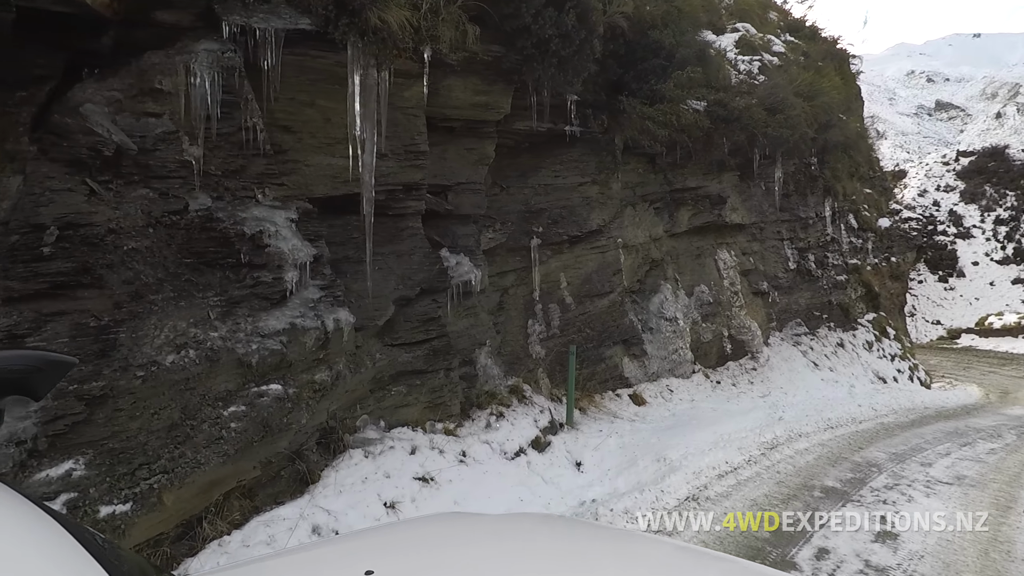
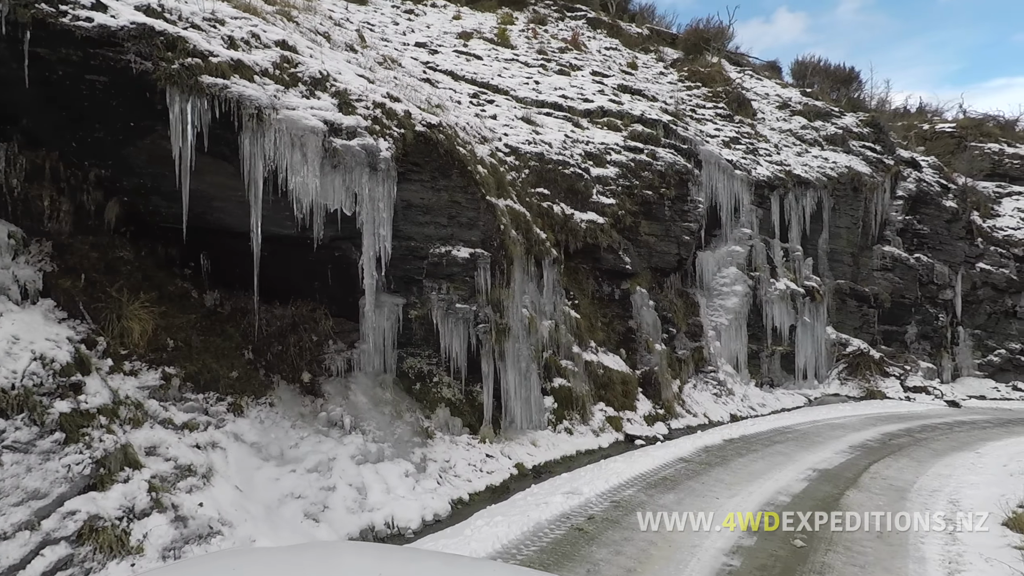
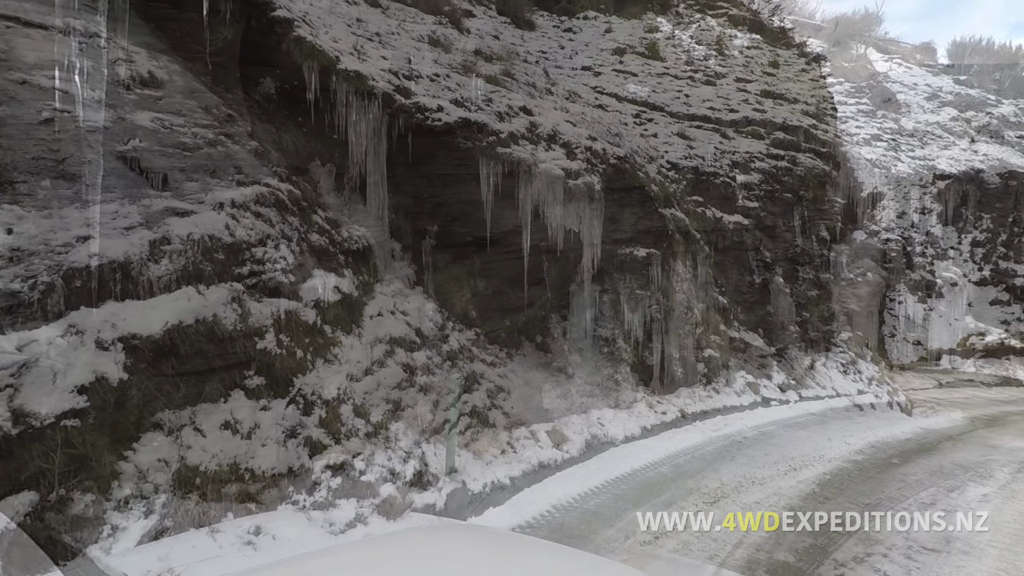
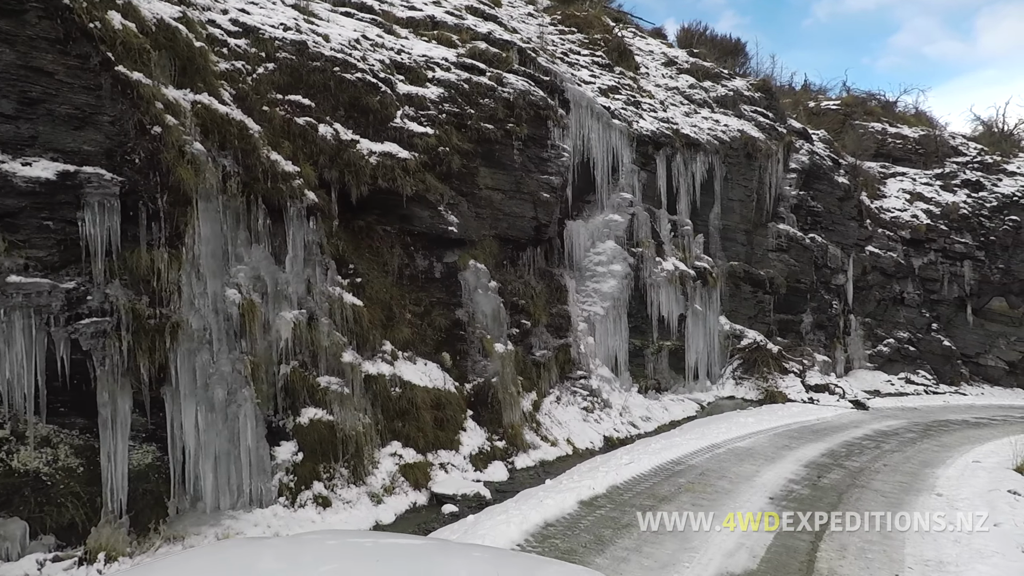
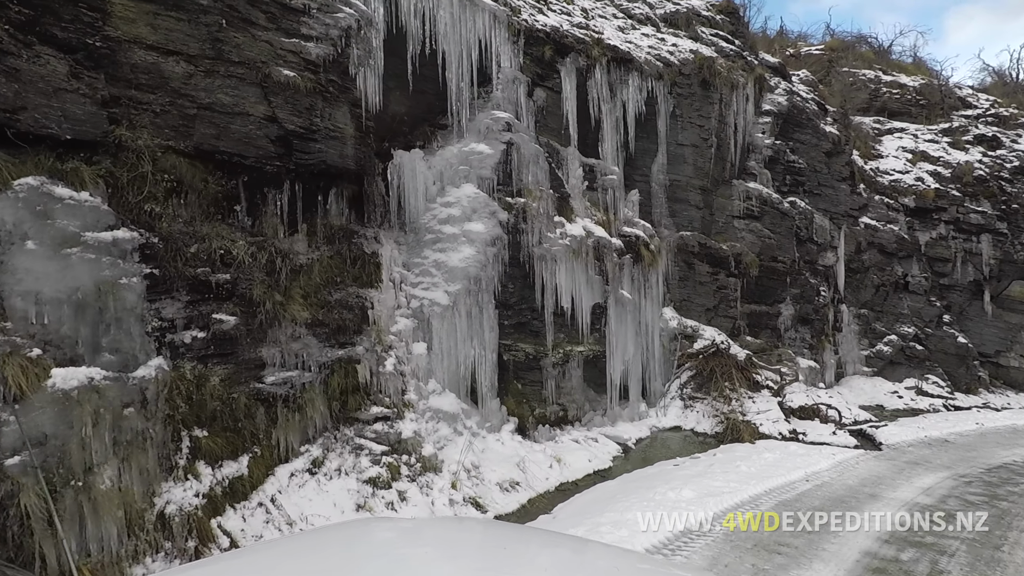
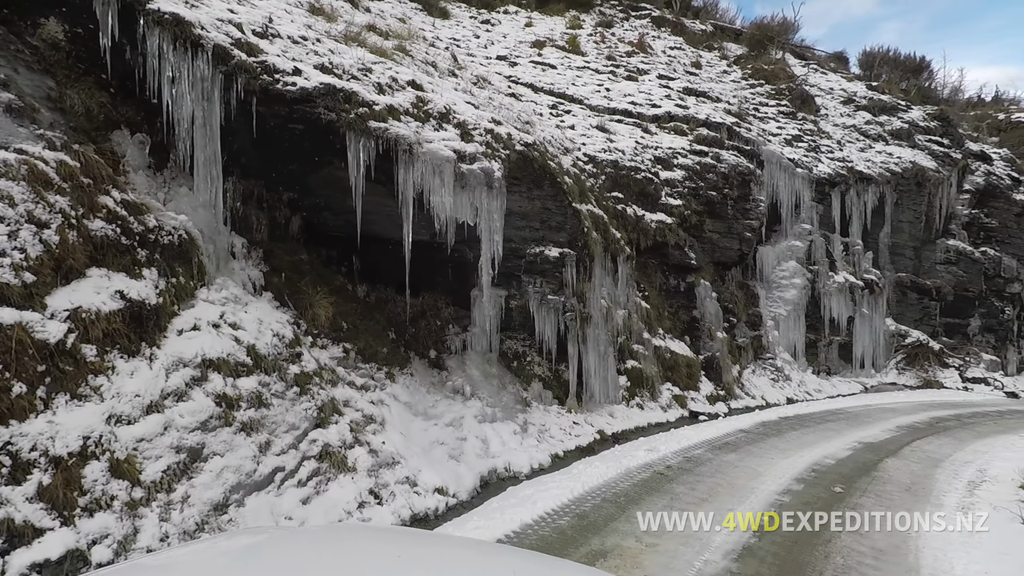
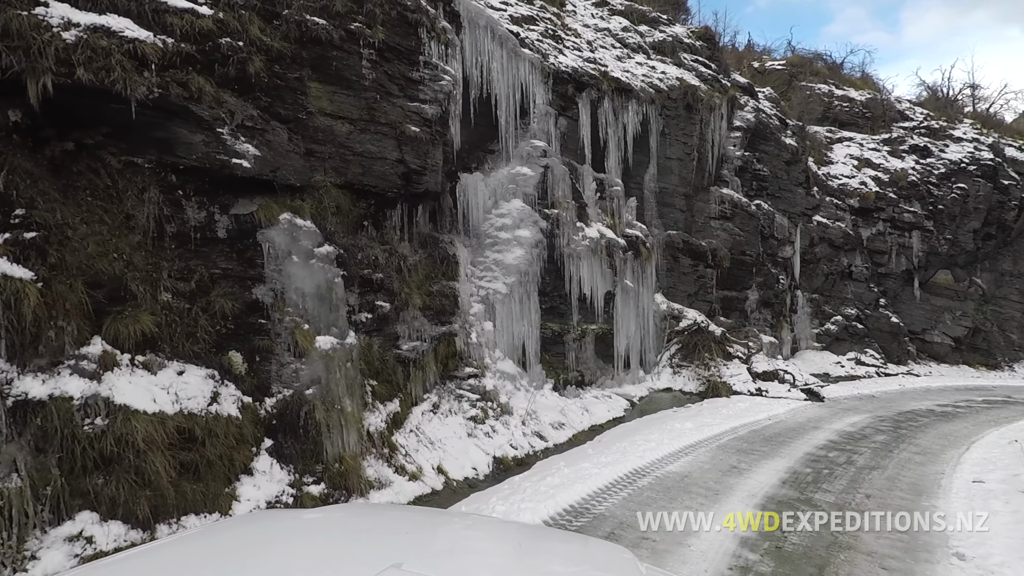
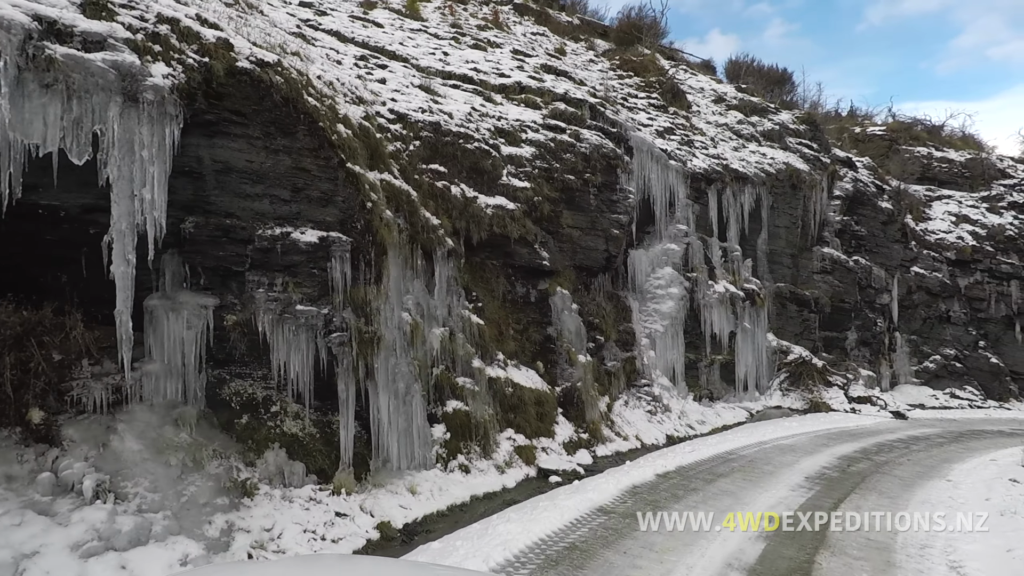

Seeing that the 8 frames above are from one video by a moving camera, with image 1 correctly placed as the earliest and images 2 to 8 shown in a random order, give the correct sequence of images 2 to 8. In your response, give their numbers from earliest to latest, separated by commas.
3, 6, 2, 8, 4, 7, 5
